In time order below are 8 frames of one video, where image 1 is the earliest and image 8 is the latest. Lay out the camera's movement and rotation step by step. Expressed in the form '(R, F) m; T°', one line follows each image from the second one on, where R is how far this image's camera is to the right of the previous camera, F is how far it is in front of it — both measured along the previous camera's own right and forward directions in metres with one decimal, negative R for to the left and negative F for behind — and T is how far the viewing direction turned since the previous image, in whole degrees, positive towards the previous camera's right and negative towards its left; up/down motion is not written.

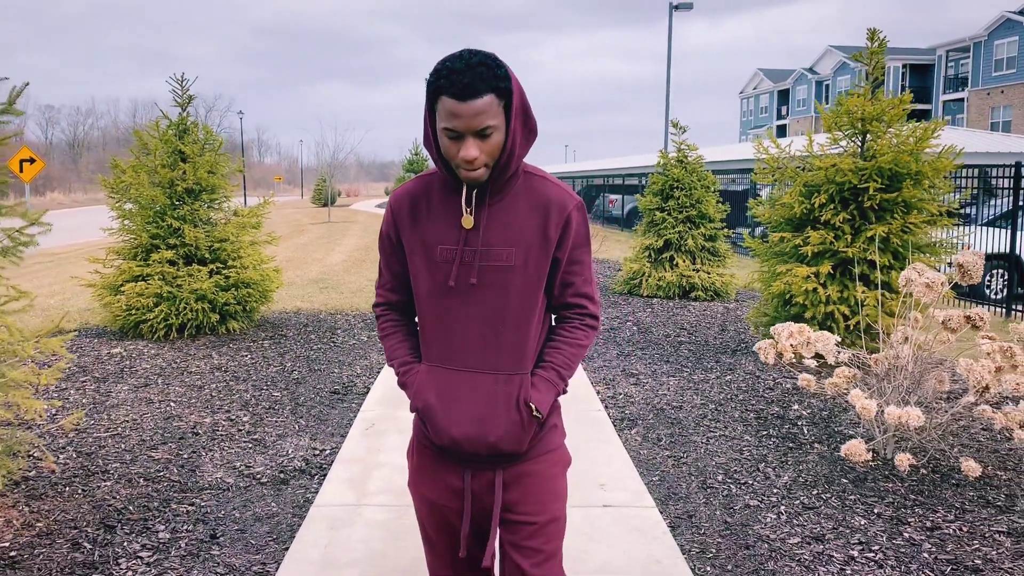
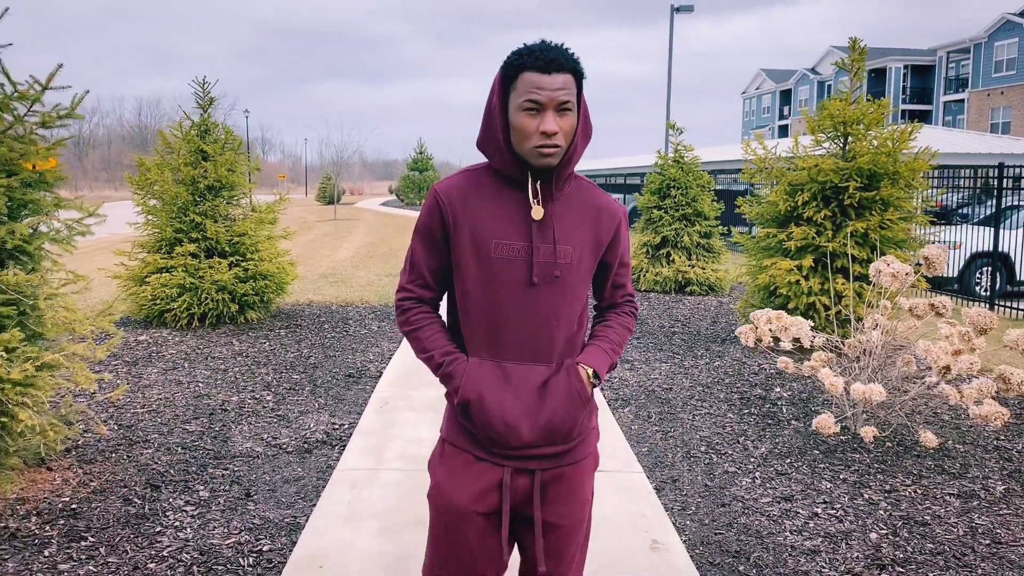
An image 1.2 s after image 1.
(0.0, -0.4) m; 0°
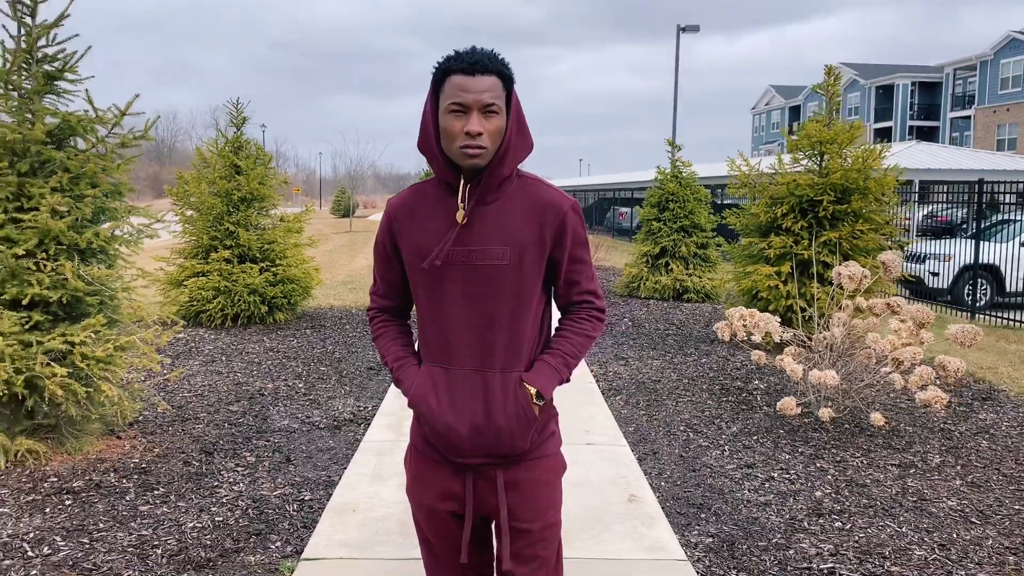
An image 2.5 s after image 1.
(0.0, -0.7) m; -1°
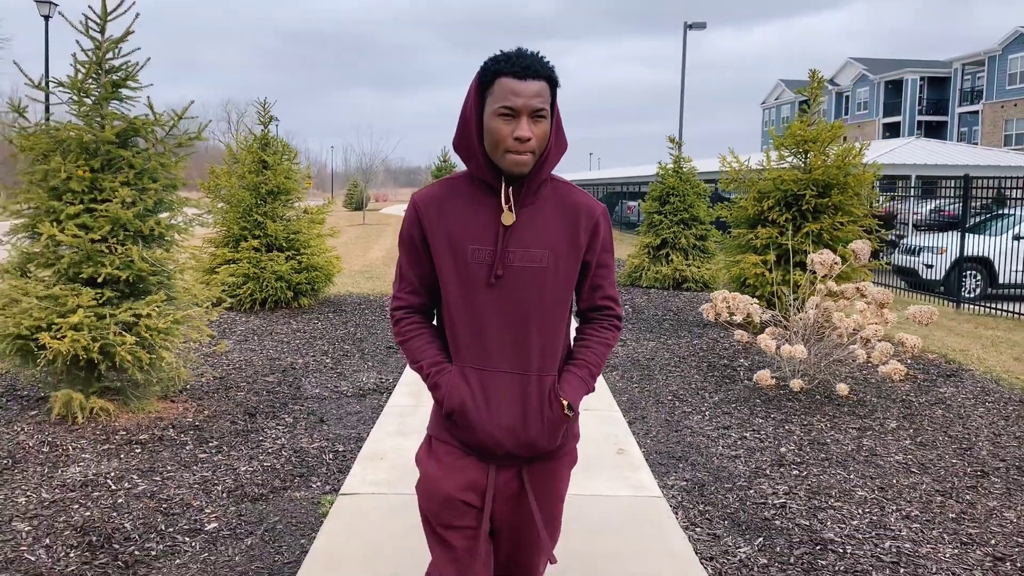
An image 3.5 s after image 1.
(0.0, -0.6) m; -1°
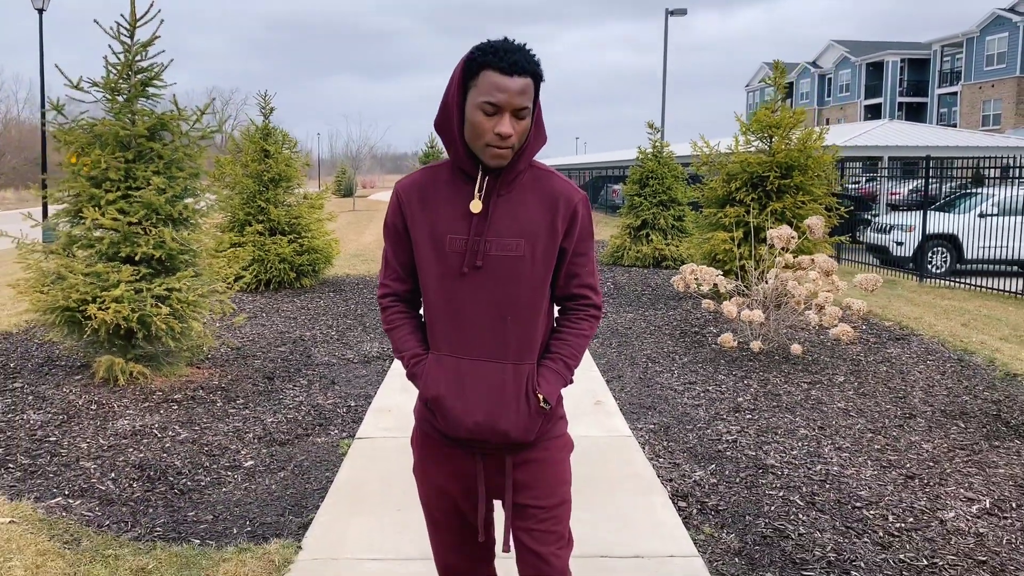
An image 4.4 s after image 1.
(0.0, -0.6) m; +1°
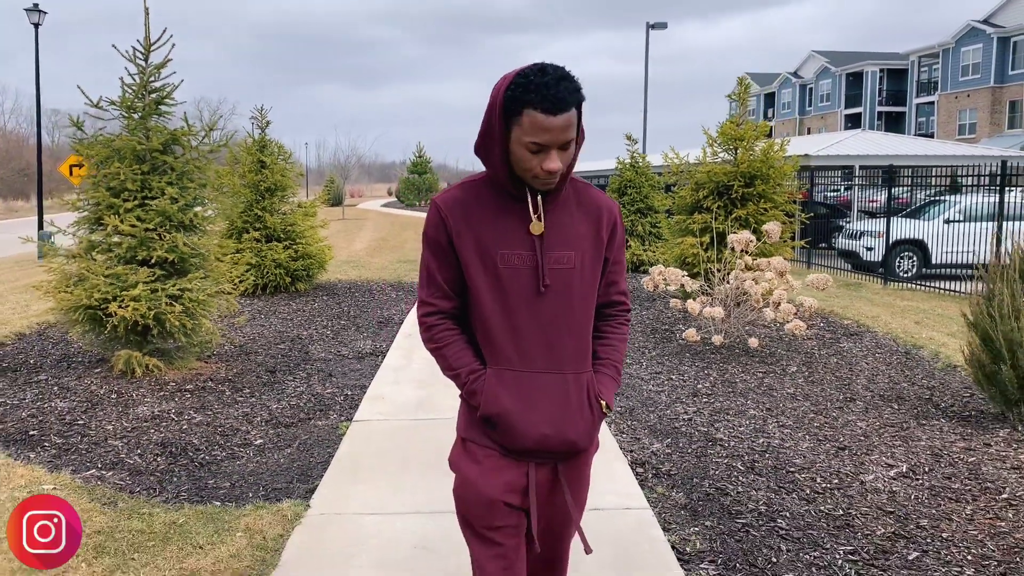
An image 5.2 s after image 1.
(0.0, -0.6) m; +1°
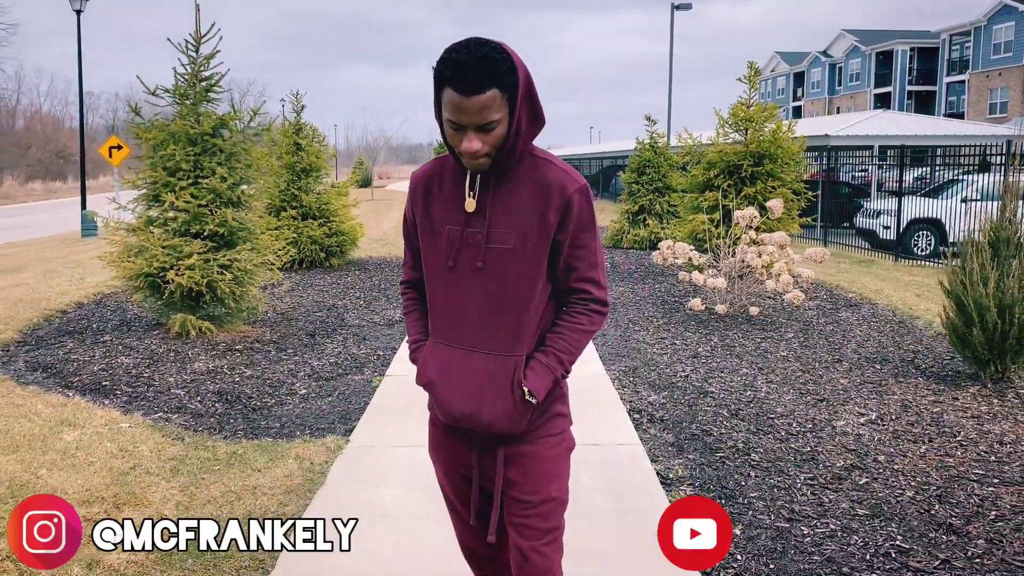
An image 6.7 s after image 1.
(+0.1, -0.6) m; -2°
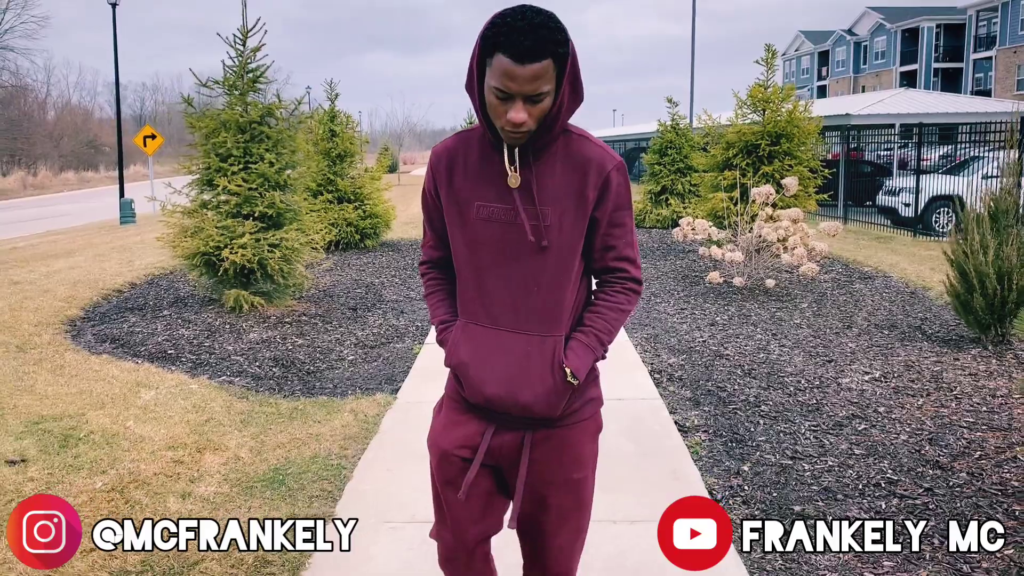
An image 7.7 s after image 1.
(0.0, -0.4) m; -2°
